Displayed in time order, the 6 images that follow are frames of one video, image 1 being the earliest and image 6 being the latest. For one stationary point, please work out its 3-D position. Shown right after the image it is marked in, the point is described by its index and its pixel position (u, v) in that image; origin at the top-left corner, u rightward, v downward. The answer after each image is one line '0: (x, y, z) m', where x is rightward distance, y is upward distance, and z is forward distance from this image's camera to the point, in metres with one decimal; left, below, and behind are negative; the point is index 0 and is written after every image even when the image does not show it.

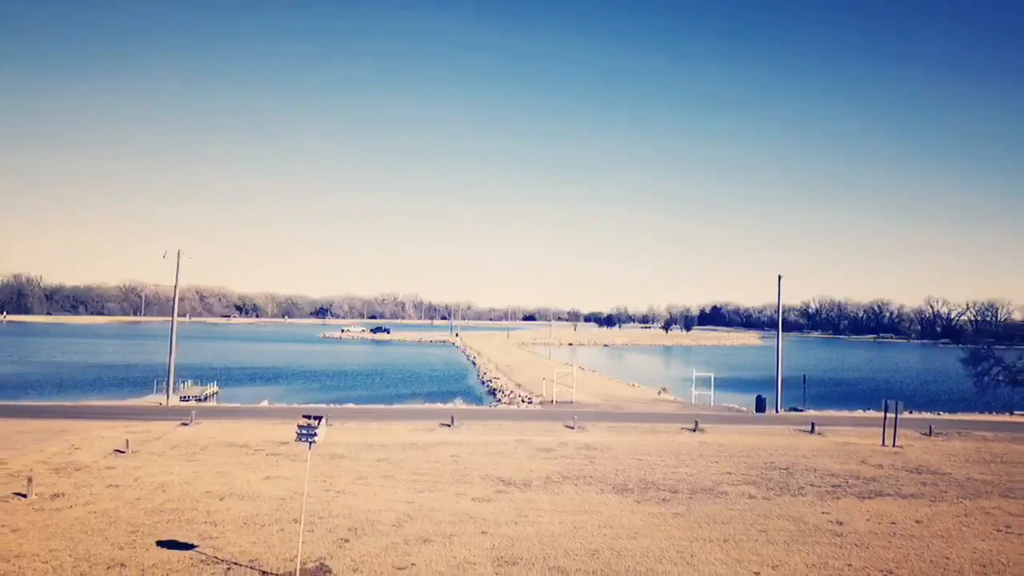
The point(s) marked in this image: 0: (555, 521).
0: (+1.1, -5.5, +16.3) m
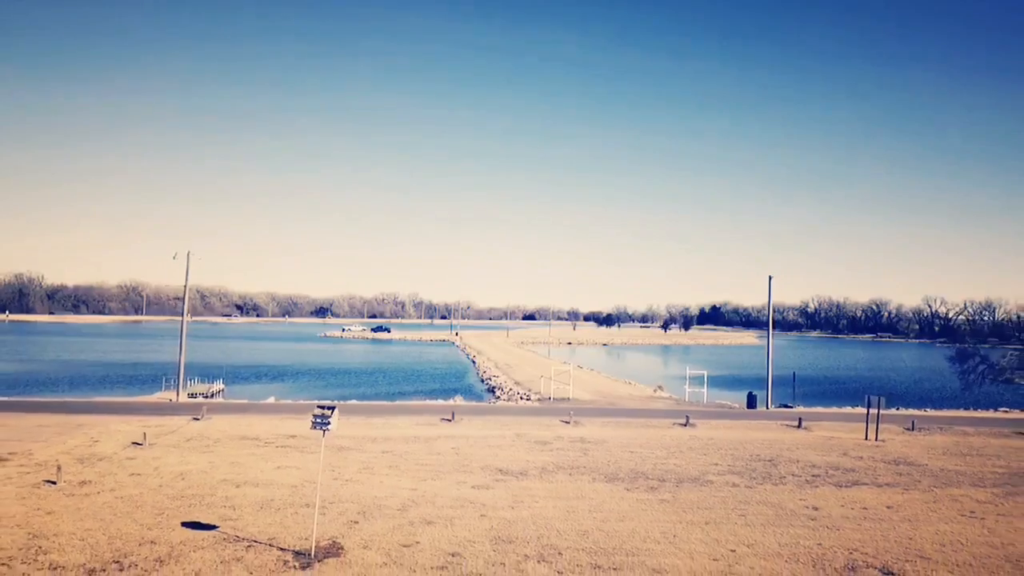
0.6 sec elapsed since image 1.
0: (+1.0, -5.5, +17.5) m
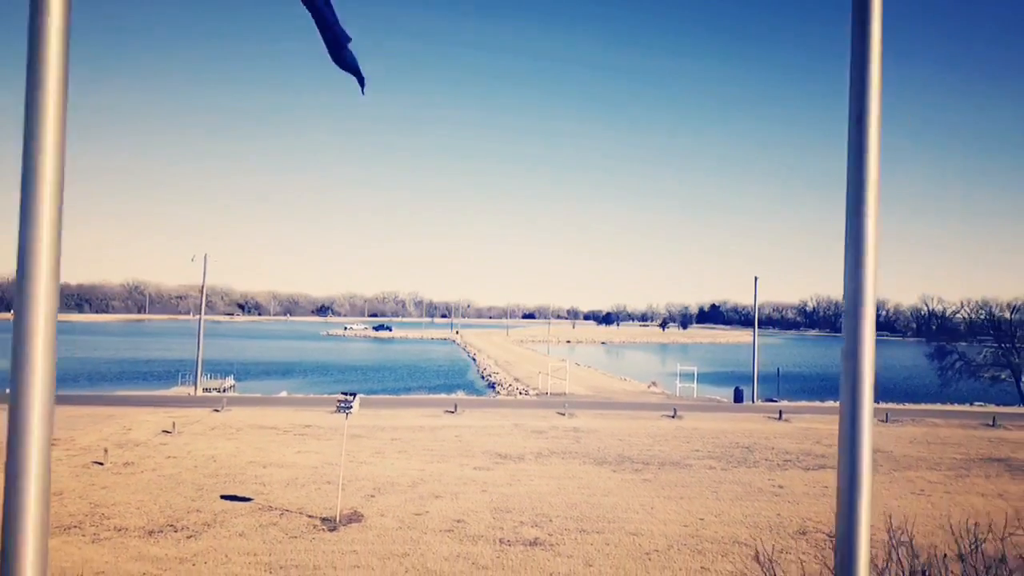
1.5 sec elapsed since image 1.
0: (+1.0, -5.6, +19.7) m
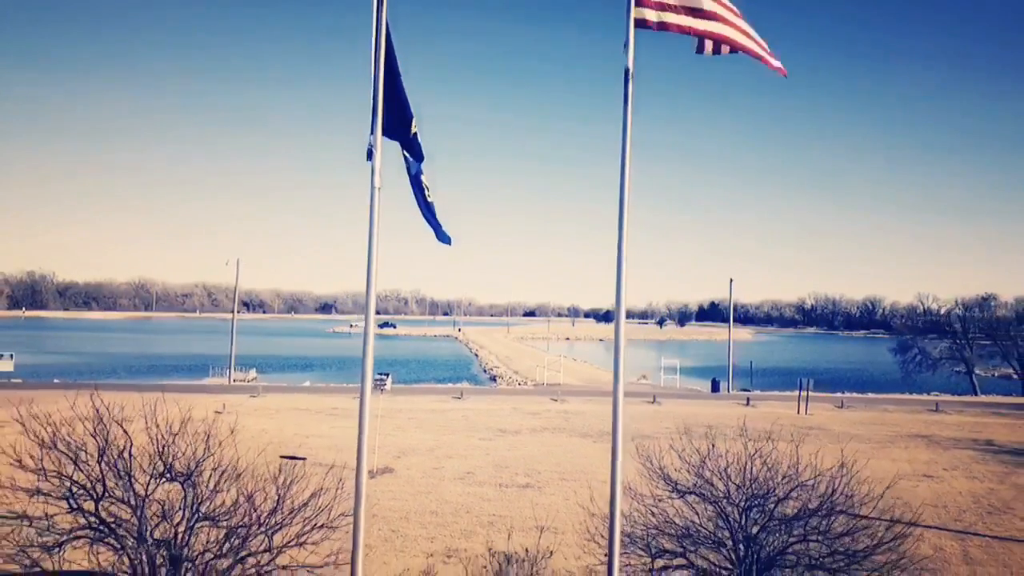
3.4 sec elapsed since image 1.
0: (+0.9, -5.7, +24.4) m
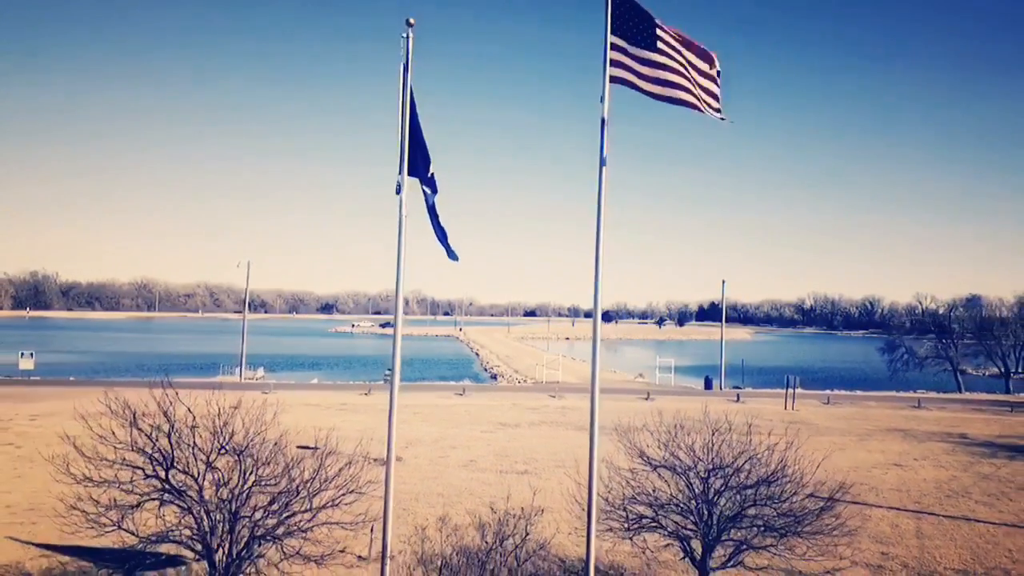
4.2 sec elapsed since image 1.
0: (+0.9, -5.8, +26.1) m
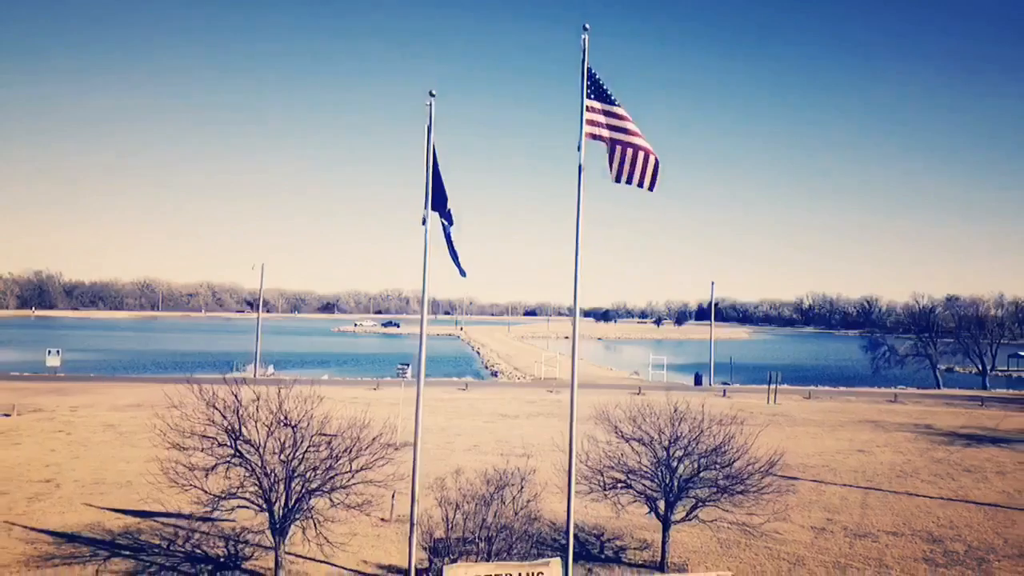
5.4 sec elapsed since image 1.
0: (+0.8, -5.9, +28.7) m
